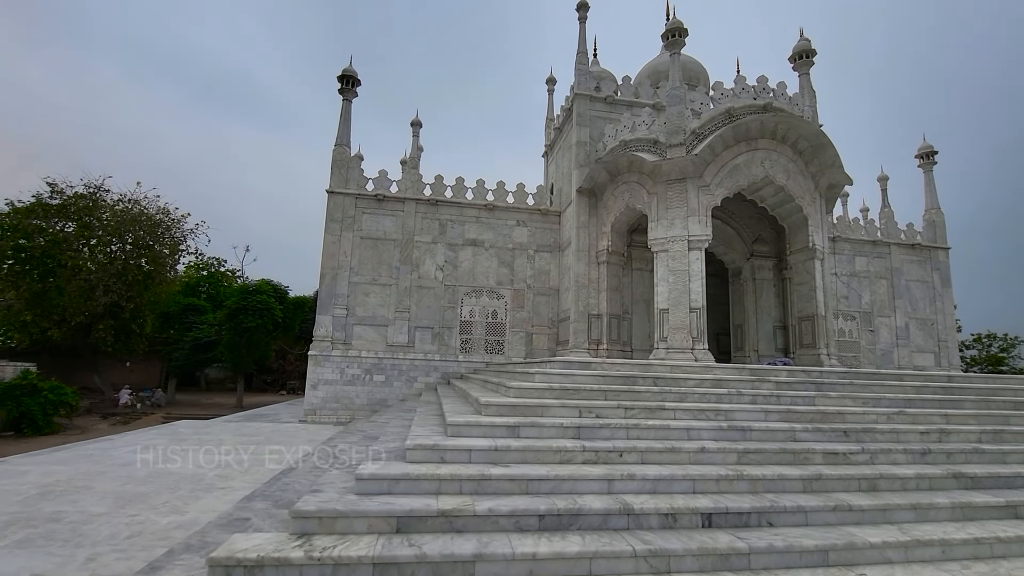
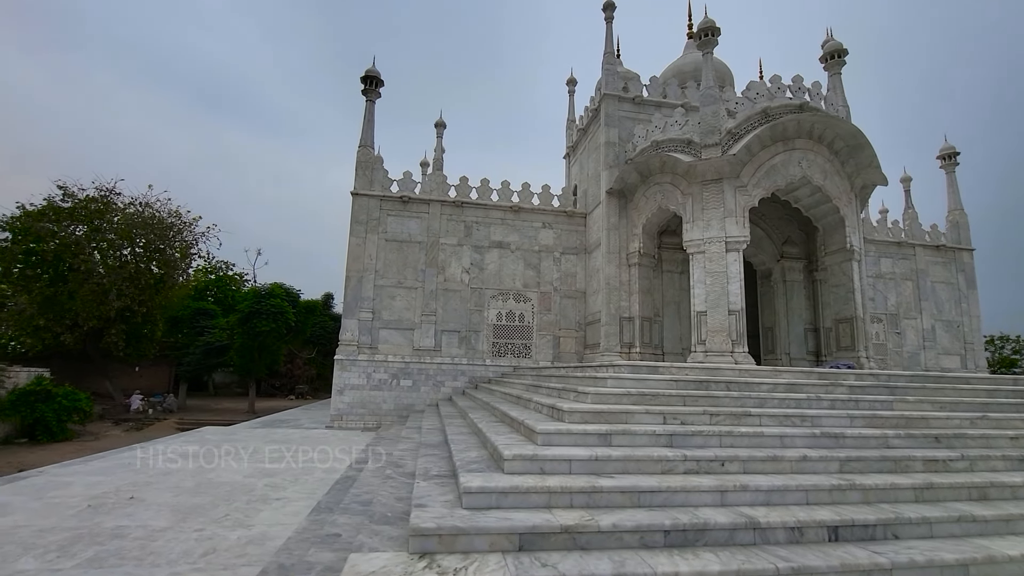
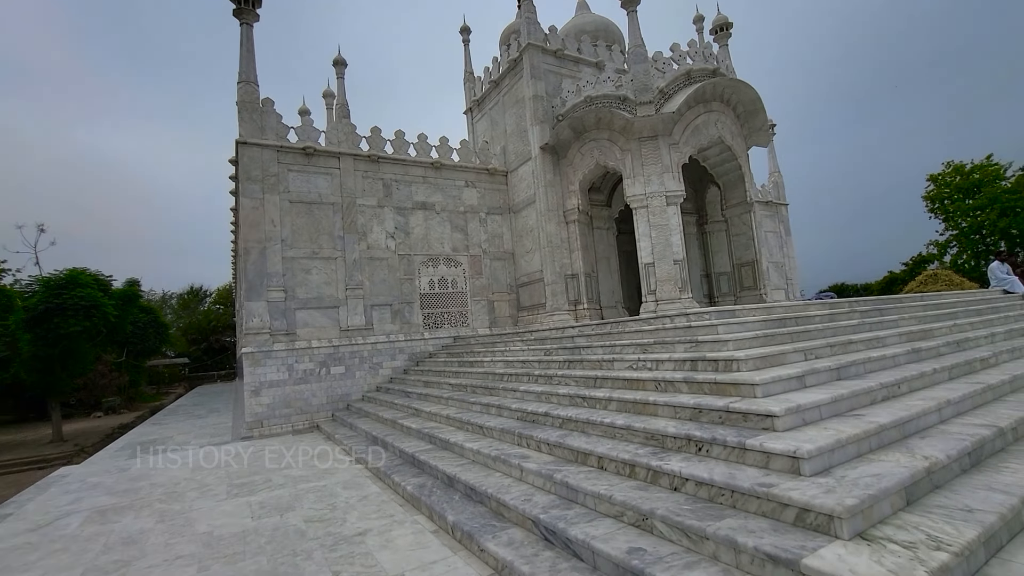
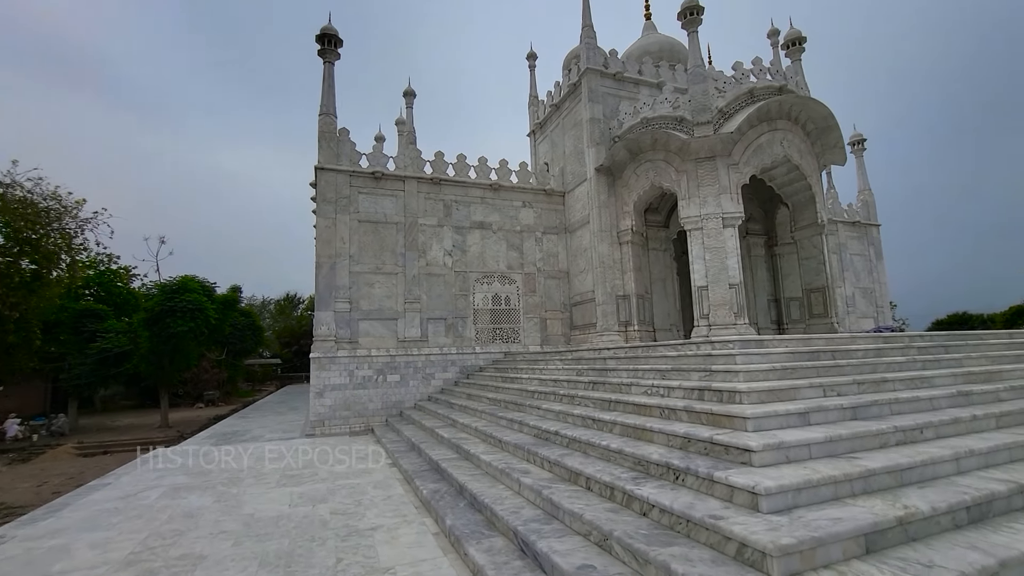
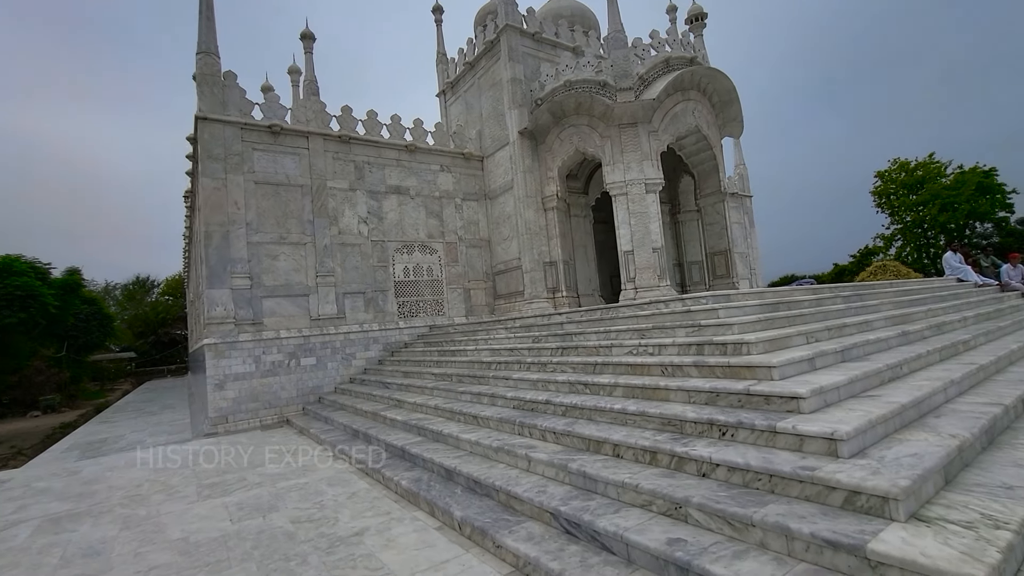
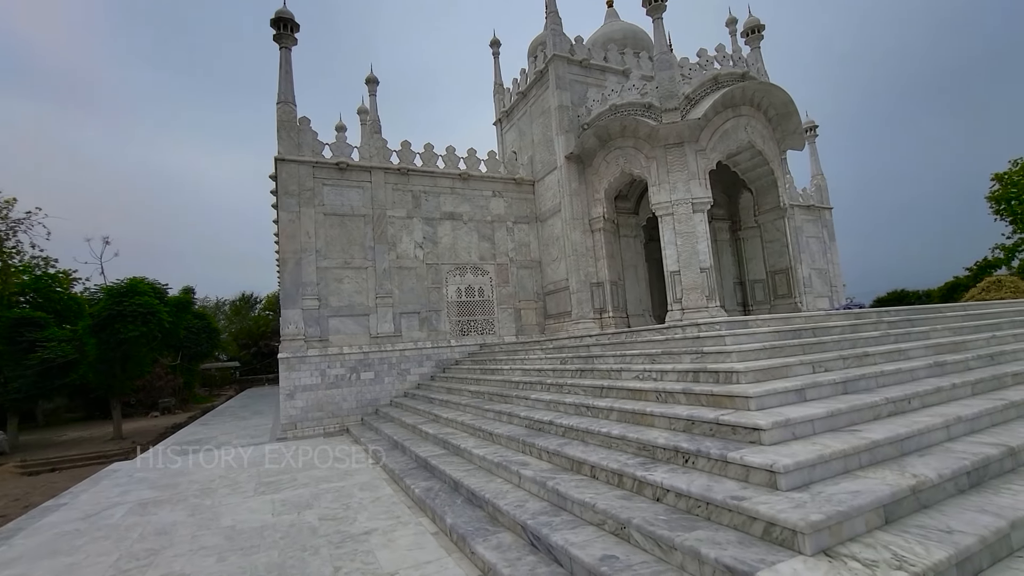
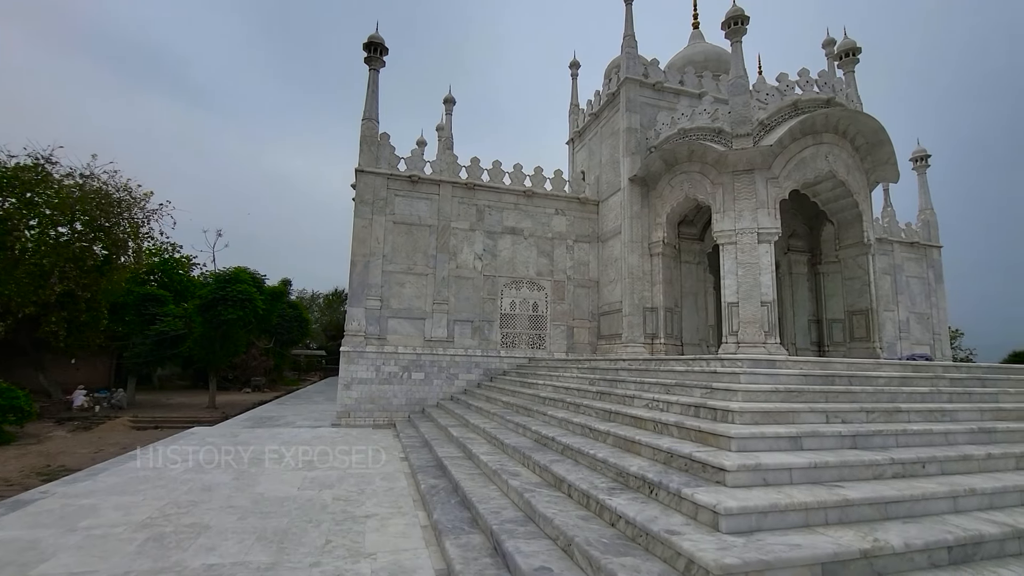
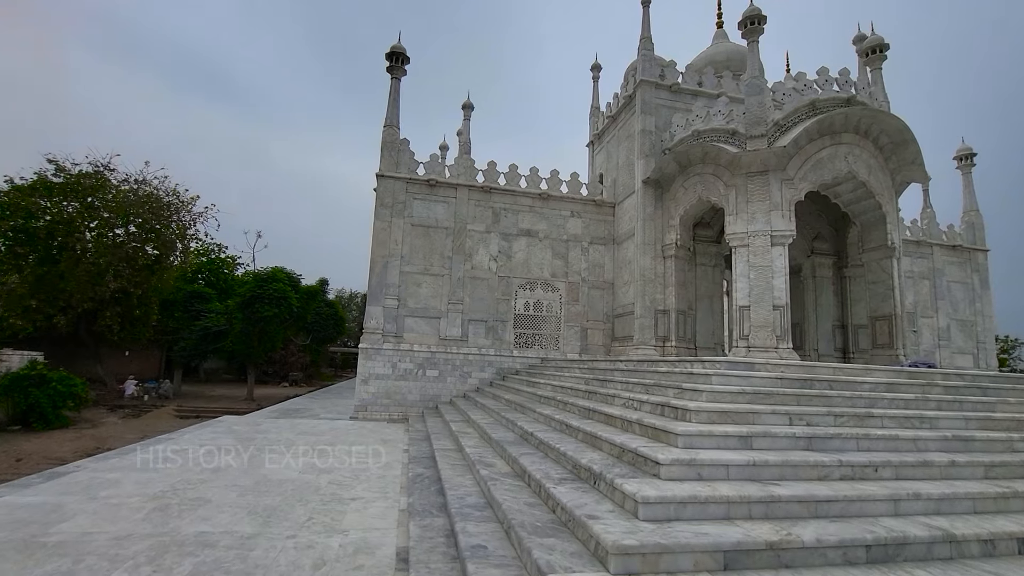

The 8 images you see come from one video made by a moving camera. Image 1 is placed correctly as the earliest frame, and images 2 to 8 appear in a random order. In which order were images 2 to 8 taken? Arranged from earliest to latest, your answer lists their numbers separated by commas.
2, 8, 7, 4, 6, 3, 5
